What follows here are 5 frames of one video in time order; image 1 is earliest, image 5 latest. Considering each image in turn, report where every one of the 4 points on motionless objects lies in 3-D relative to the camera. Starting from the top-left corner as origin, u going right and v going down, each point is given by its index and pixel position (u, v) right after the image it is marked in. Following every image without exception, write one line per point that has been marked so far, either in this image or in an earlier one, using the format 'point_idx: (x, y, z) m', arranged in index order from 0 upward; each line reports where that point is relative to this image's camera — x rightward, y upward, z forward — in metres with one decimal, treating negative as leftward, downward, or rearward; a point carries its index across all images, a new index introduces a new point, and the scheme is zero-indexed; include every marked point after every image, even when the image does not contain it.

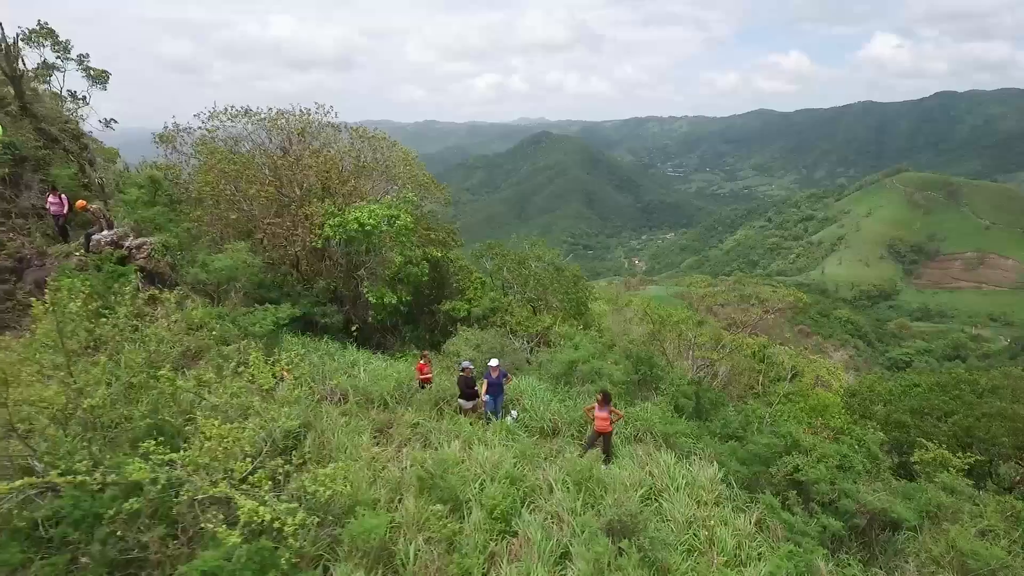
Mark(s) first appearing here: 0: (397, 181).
0: (-1.8, +1.7, +10.4) m
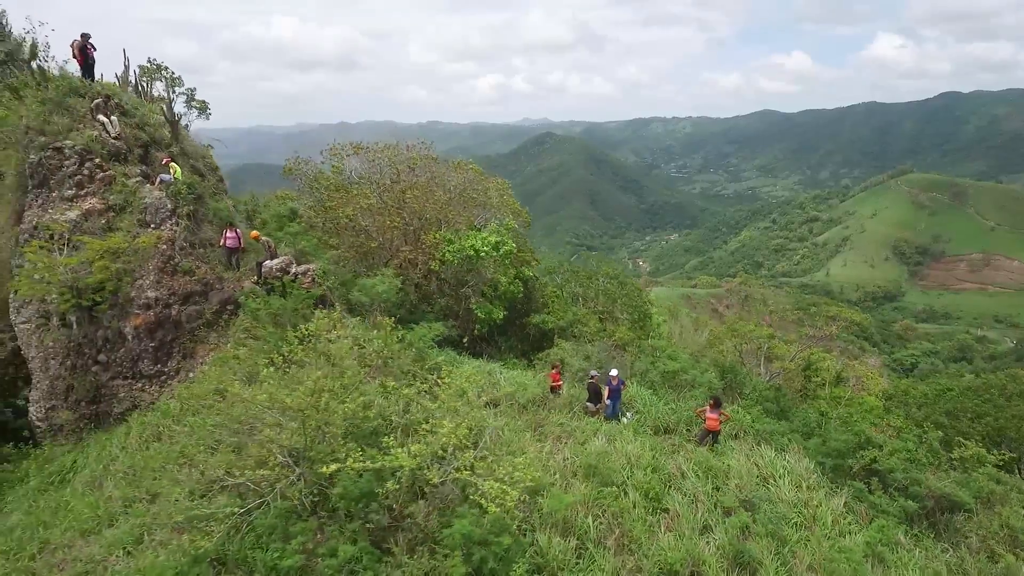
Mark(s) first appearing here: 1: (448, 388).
0: (-0.3, +1.4, +11.7) m
1: (-0.6, -1.2, +7.3) m
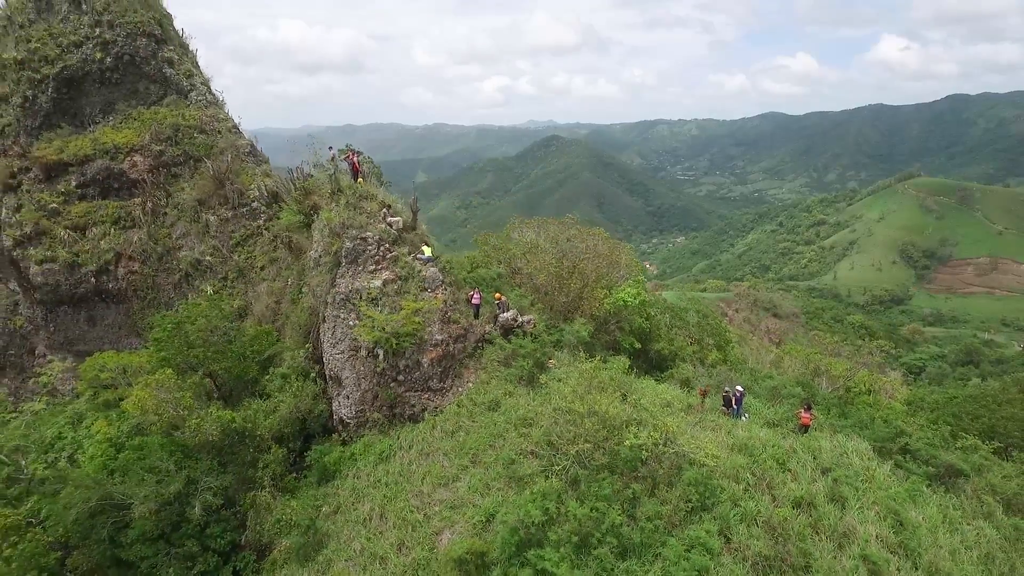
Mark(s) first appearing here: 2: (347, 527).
0: (+2.9, +0.5, +16.0) m
1: (+2.5, -2.1, +11.6) m
2: (-2.9, -4.1, +10.8) m
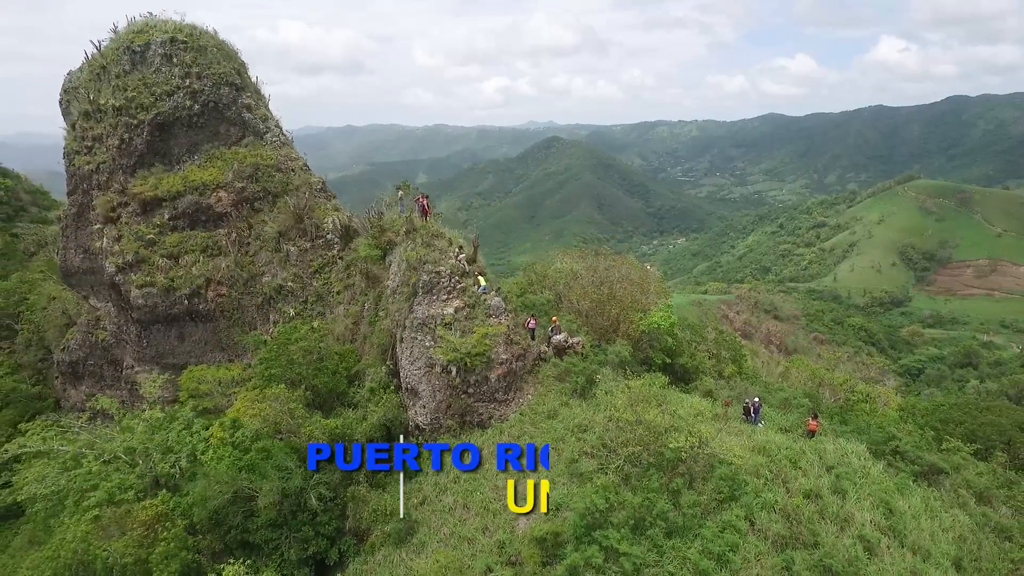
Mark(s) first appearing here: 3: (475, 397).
0: (+4.1, -0.1, +18.3) m
1: (+3.7, -2.7, +13.9) m
2: (-1.6, -4.8, +13.1) m
3: (-0.9, -2.6, +14.8) m
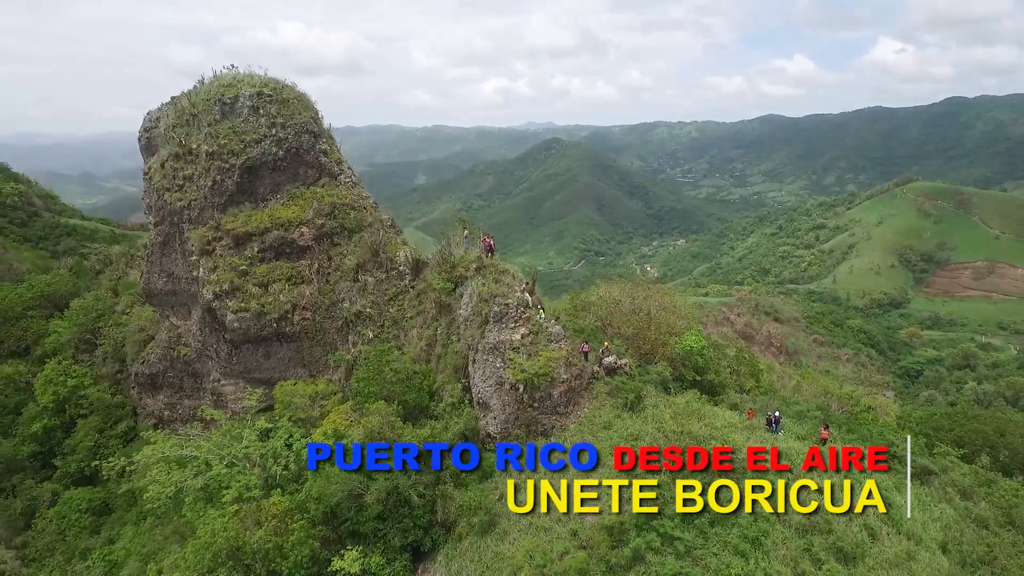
0: (+5.8, -0.9, +21.1) m
1: (+5.4, -3.6, +16.7) m
2: (+0.1, -5.6, +15.8) m
3: (+0.8, -3.4, +17.6) m
